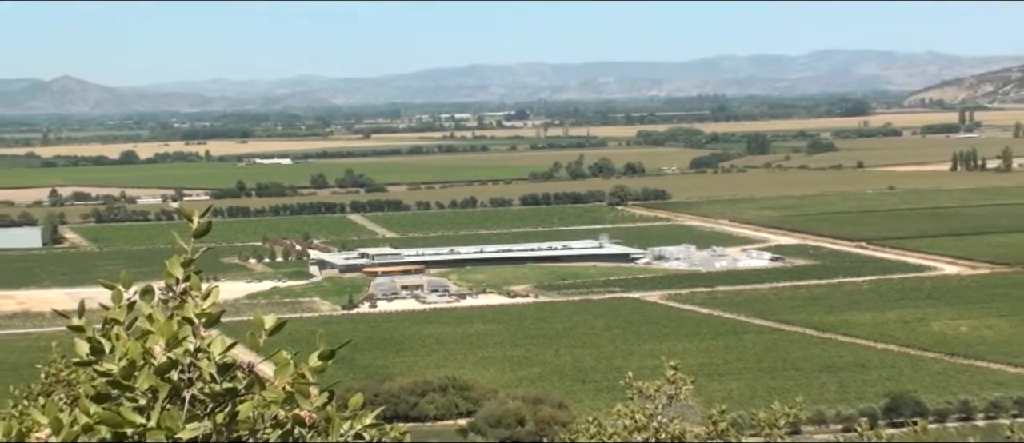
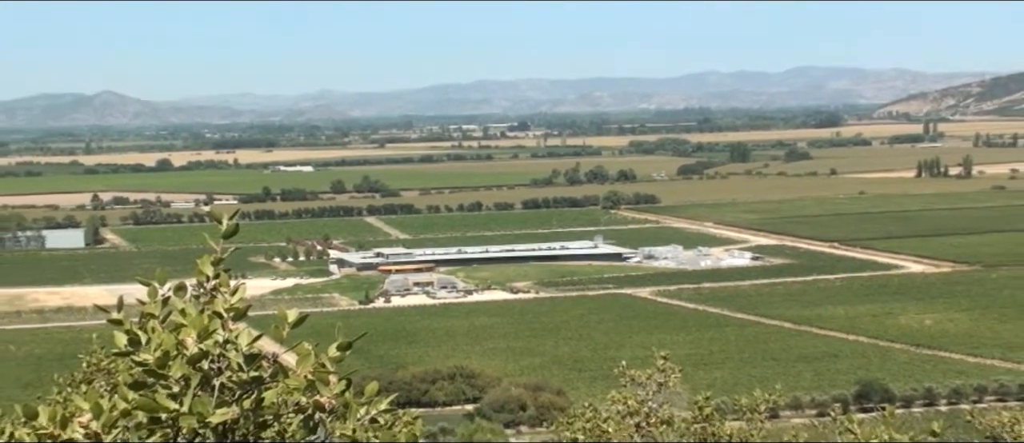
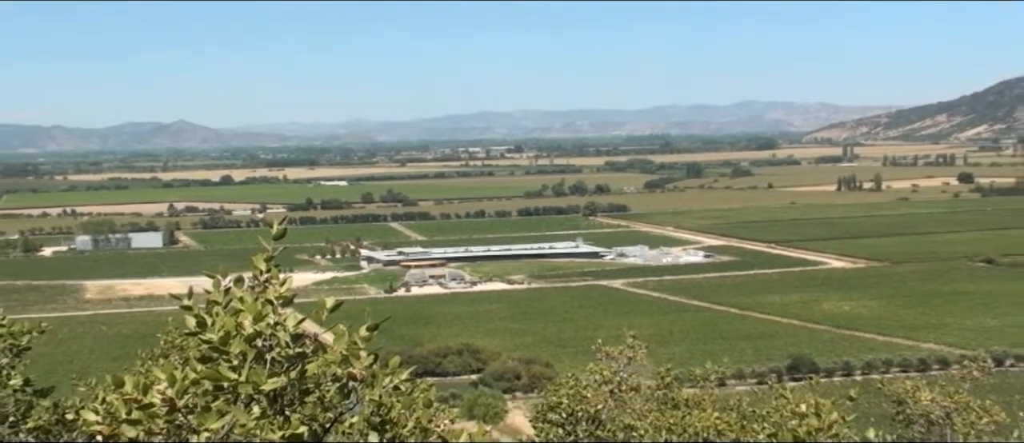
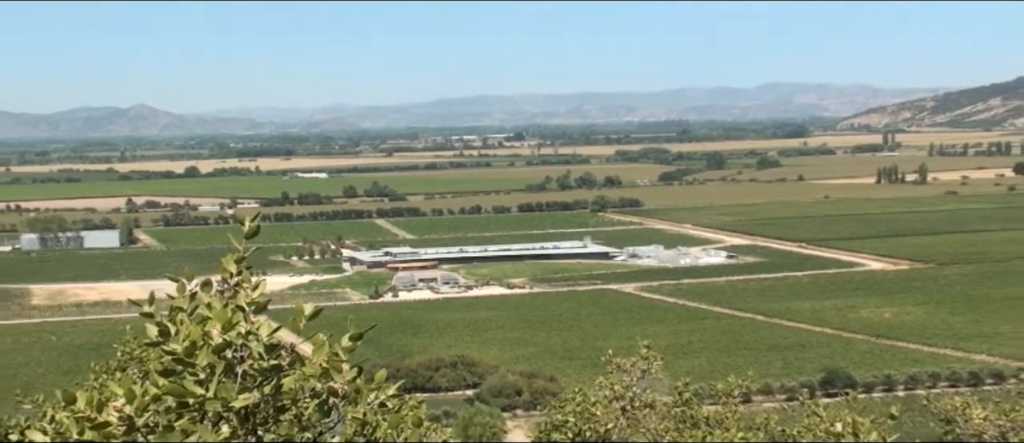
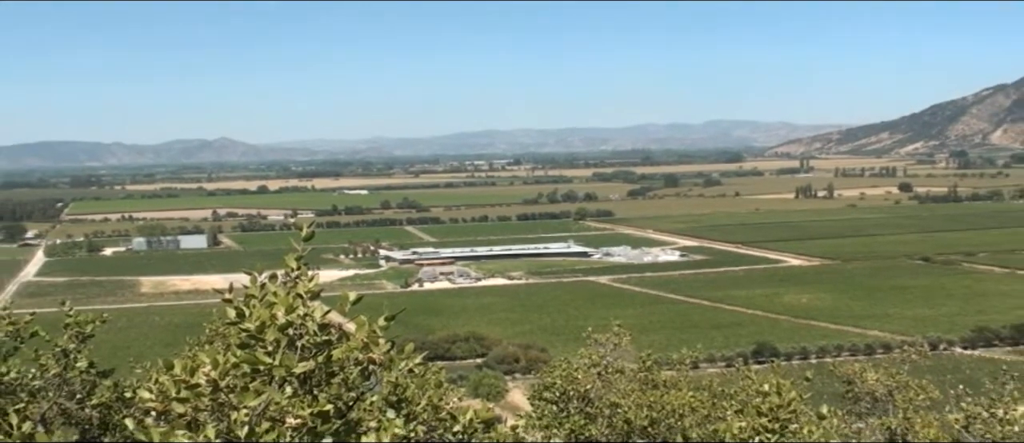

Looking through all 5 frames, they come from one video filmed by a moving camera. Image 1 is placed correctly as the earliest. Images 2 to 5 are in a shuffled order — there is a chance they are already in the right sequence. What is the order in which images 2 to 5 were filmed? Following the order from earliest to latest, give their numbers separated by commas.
2, 4, 3, 5
